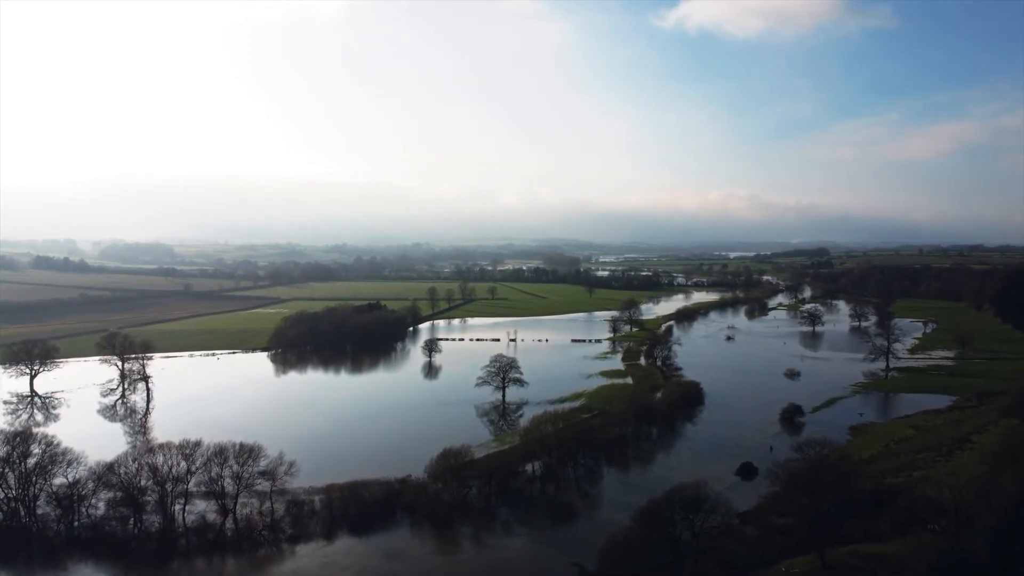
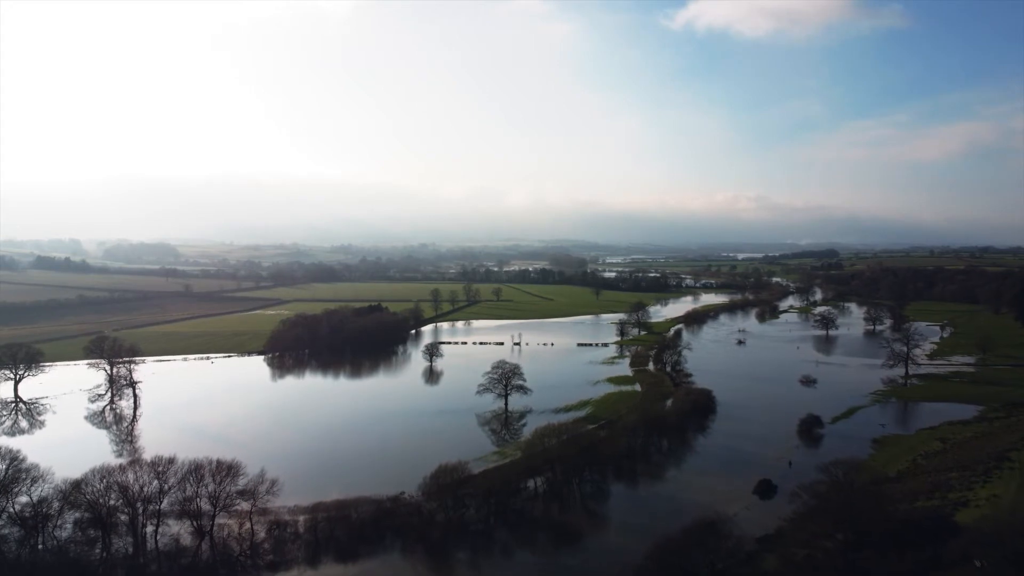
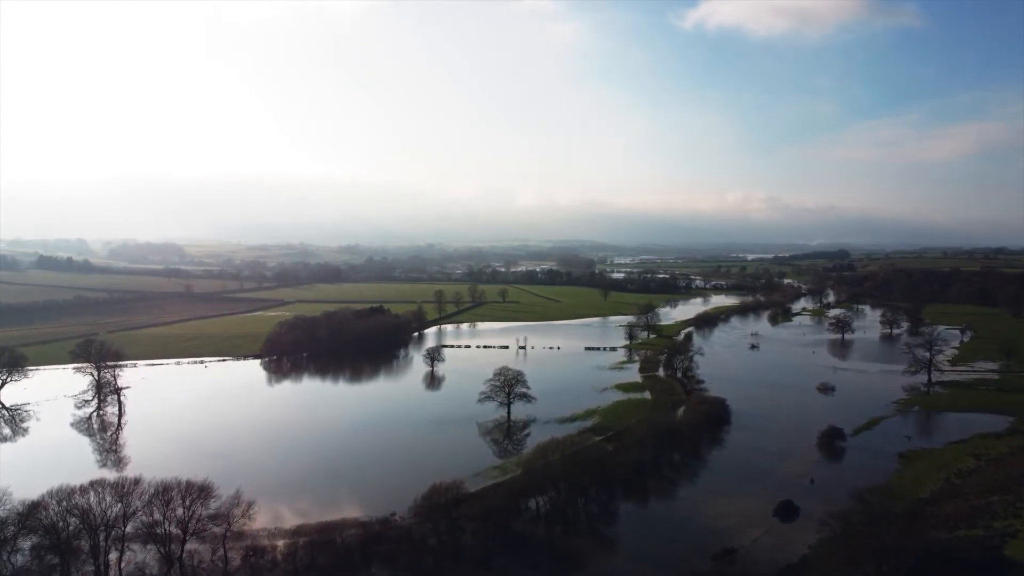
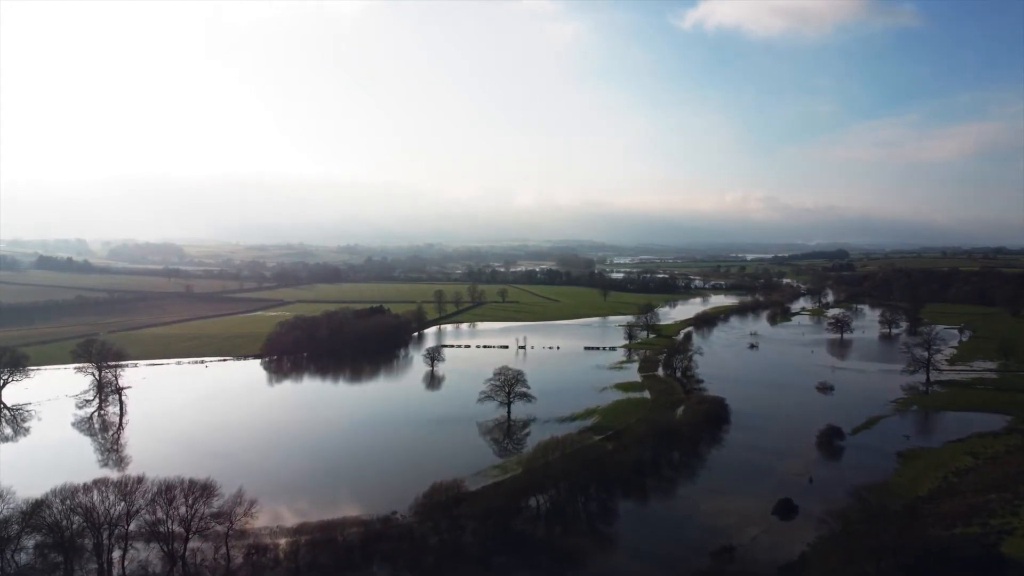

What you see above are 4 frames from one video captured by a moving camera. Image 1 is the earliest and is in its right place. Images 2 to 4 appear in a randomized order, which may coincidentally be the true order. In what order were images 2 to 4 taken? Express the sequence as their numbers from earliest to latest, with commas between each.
2, 4, 3
